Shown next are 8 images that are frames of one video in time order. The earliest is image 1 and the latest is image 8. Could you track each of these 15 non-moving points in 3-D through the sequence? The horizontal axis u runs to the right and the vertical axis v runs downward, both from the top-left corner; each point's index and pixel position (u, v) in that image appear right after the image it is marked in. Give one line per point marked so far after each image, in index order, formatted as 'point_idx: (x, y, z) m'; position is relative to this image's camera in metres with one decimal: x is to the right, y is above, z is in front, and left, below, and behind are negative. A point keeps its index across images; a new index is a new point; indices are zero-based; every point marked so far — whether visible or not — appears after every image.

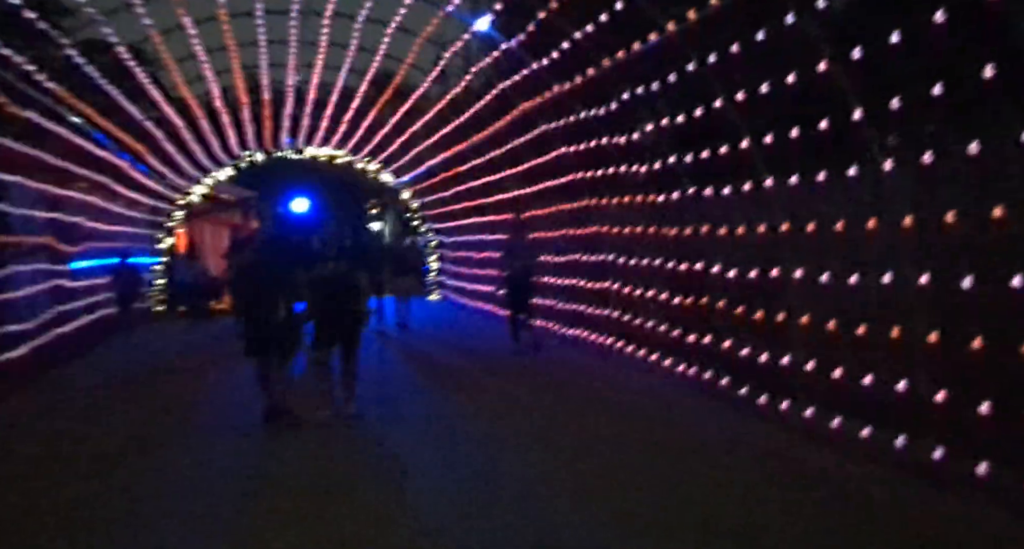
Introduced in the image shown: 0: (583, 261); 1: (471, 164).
0: (+1.1, +0.2, +9.1) m
1: (-1.0, +2.6, +12.9) m
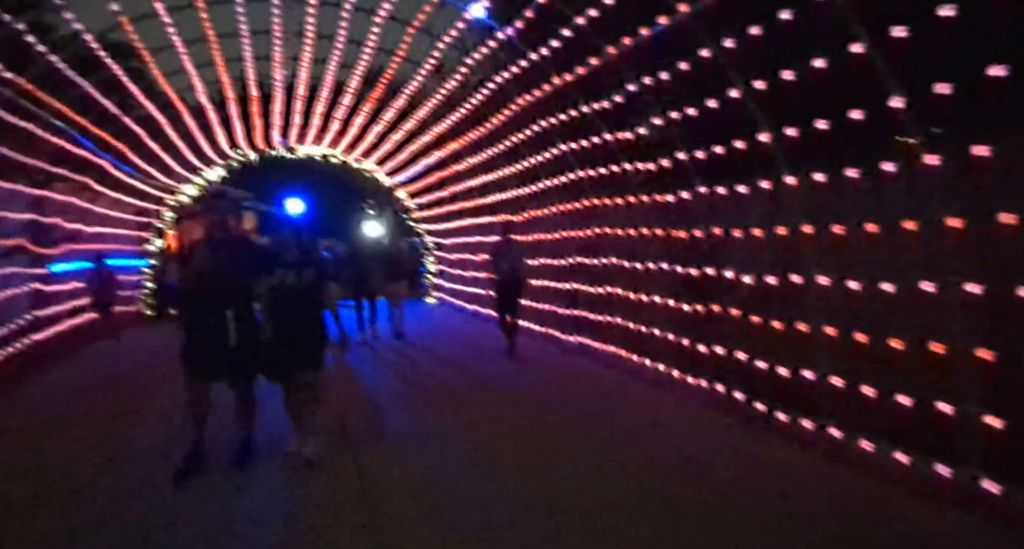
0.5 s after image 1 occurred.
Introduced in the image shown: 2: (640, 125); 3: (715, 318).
0: (+1.1, +0.2, +8.7) m
1: (-1.0, +2.5, +12.5) m
2: (+1.5, +1.7, +6.2) m
3: (+2.0, -0.5, +5.6) m
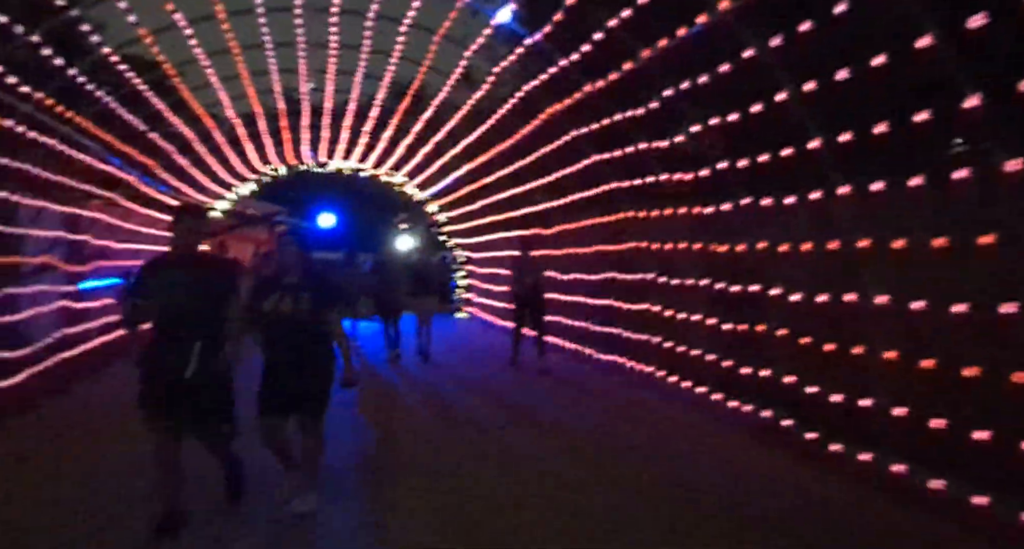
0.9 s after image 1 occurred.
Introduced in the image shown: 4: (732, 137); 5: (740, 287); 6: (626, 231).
0: (+1.6, -0.1, +8.4) m
1: (-0.3, +2.2, +12.3) m
2: (+1.8, +1.5, +5.9) m
3: (+2.3, -0.6, +5.3) m
4: (+1.9, +1.2, +5.0) m
5: (+2.2, -0.1, +5.4) m
6: (+1.6, +0.6, +8.0) m
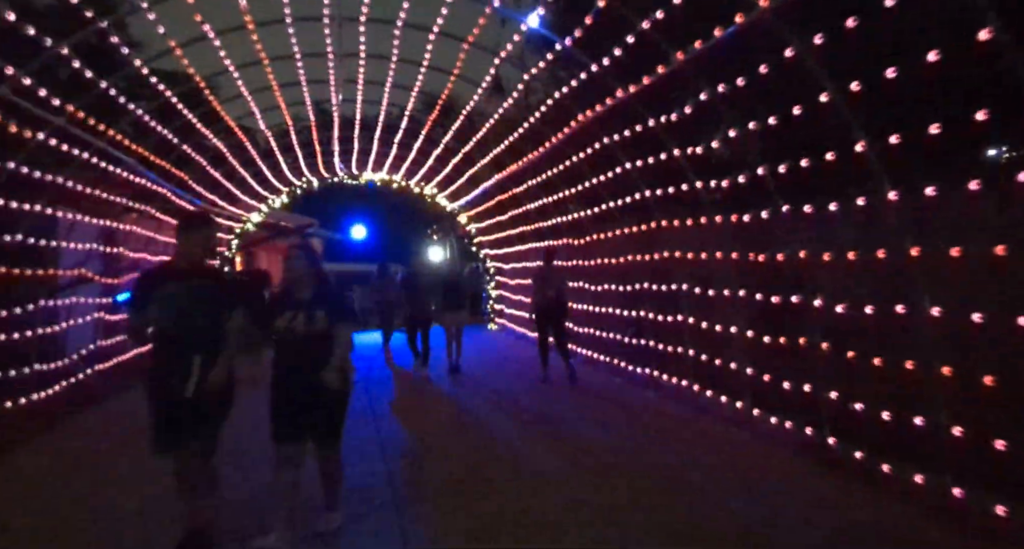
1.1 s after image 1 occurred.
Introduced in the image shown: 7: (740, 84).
0: (+2.0, -0.2, +8.2) m
1: (+0.3, +1.9, +12.2) m
2: (+2.1, +1.4, +5.7) m
3: (+2.6, -0.7, +5.0) m
4: (+2.2, +1.2, +4.8) m
5: (+2.5, -0.2, +5.2) m
6: (+2.0, +0.5, +7.8) m
7: (+2.0, +1.7, +4.9) m
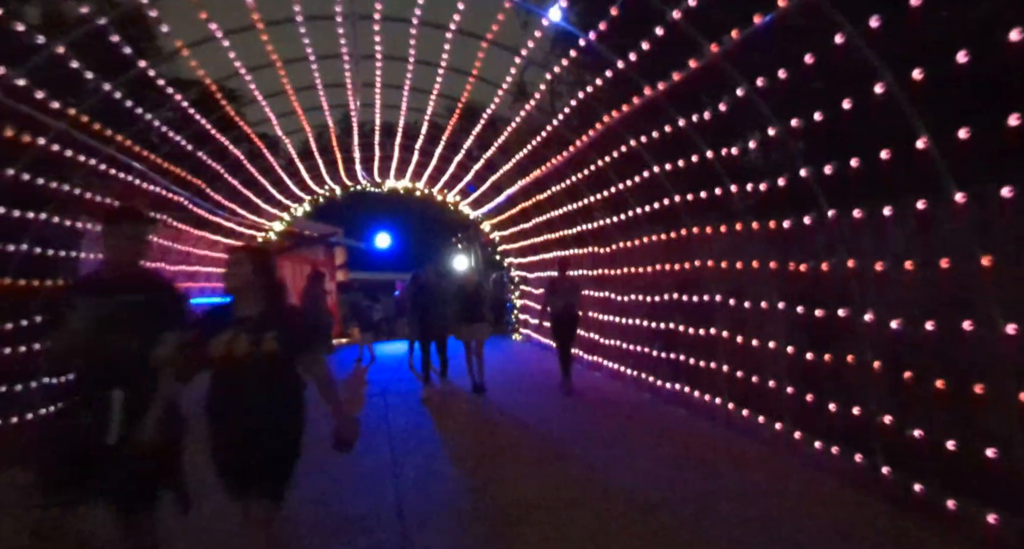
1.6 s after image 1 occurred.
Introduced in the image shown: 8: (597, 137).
0: (+2.3, -0.4, +7.8) m
1: (+0.8, +1.7, +11.9) m
2: (+2.3, +1.3, +5.3) m
3: (+2.7, -0.8, +4.6) m
4: (+2.3, +1.1, +4.4) m
5: (+2.7, -0.3, +4.8) m
6: (+2.3, +0.3, +7.4) m
7: (+2.1, +1.6, +4.5) m
8: (+1.3, +2.2, +8.7) m
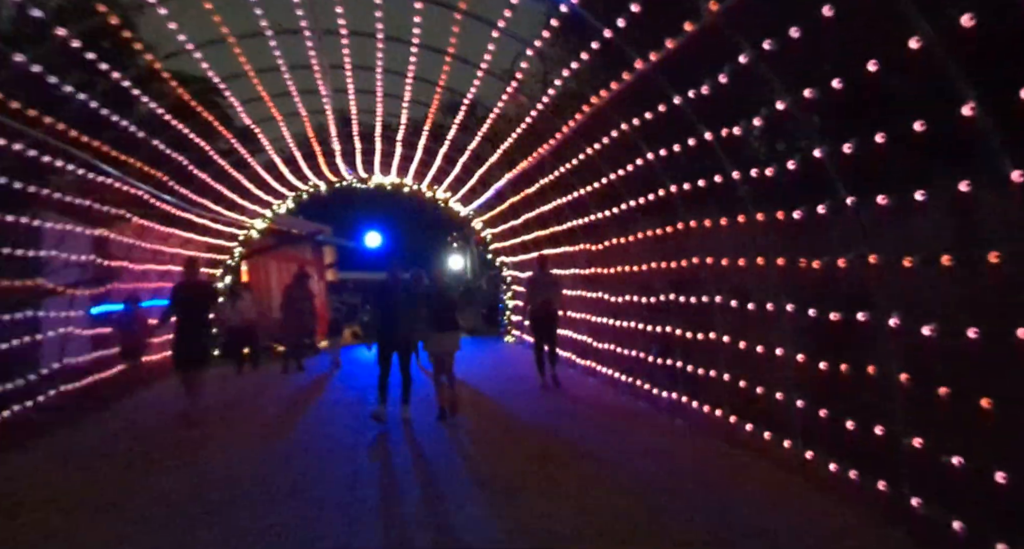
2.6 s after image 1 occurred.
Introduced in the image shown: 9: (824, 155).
0: (+2.1, -0.3, +7.2) m
1: (+0.6, +1.8, +11.3) m
2: (+2.0, +1.3, +4.7) m
3: (+2.5, -0.8, +4.0) m
4: (+2.1, +1.1, +3.8) m
5: (+2.4, -0.3, +4.2) m
6: (+2.1, +0.3, +6.7) m
7: (+1.9, +1.6, +3.9) m
8: (+1.1, +2.2, +8.1) m
9: (+2.2, +0.8, +3.9) m
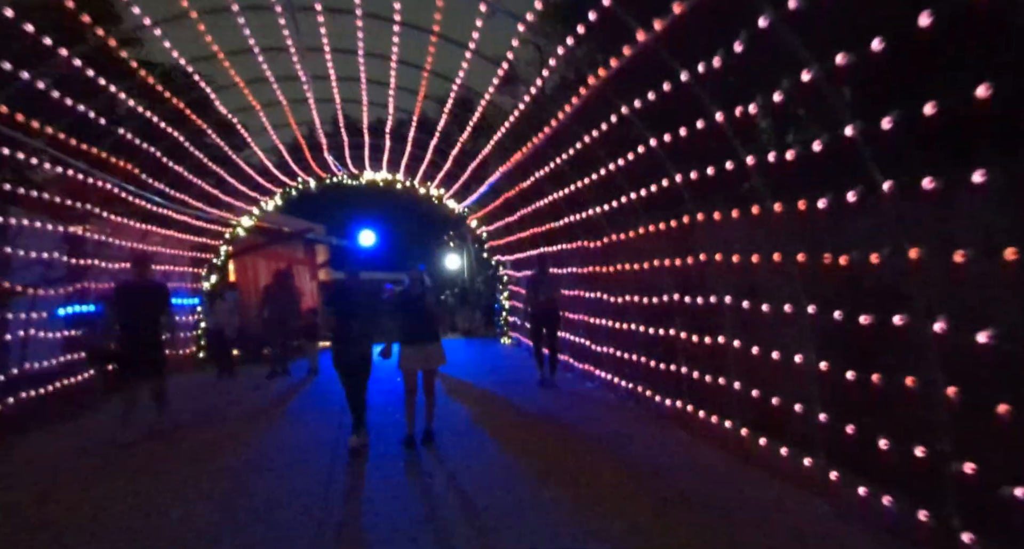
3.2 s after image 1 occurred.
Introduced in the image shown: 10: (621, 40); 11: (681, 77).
0: (+2.0, -0.3, +6.7) m
1: (+0.5, +1.8, +10.8) m
2: (+2.0, +1.4, +4.2) m
3: (+2.4, -0.8, +3.4) m
4: (+2.0, +1.1, +3.2) m
5: (+2.3, -0.3, +3.7) m
6: (+2.0, +0.4, +6.2) m
7: (+1.8, +1.6, +3.3) m
8: (+1.0, +2.2, +7.6) m
9: (+2.1, +0.8, +3.4) m
10: (+1.2, +2.4, +5.9) m
11: (+1.6, +1.8, +5.3) m
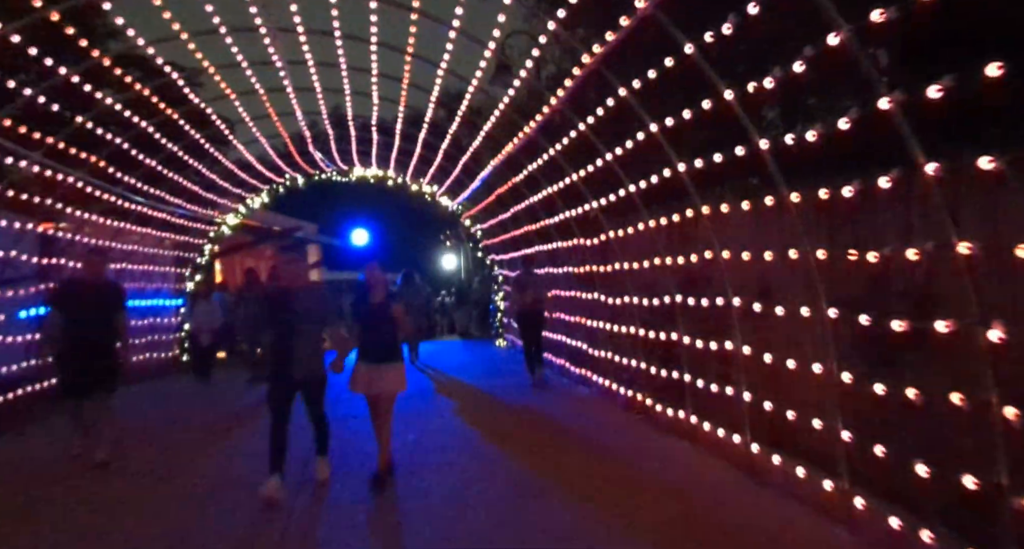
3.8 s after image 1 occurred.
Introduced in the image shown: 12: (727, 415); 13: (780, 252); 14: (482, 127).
0: (+1.9, -0.3, +6.2) m
1: (+0.4, +1.8, +10.3) m
2: (+1.8, +1.4, +3.7) m
3: (+2.3, -0.8, +3.0) m
4: (+1.9, +1.1, +2.7) m
5: (+2.2, -0.3, +3.2) m
6: (+1.9, +0.4, +5.7) m
7: (+1.7, +1.6, +2.9) m
8: (+0.9, +2.2, +7.1) m
9: (+2.0, +0.9, +2.9) m
10: (+1.0, +2.4, +5.5) m
11: (+1.5, +1.8, +4.8) m
12: (+2.1, -1.3, +5.4) m
13: (+2.1, +0.2, +4.4) m
14: (-0.4, +2.6, +10.6) m
